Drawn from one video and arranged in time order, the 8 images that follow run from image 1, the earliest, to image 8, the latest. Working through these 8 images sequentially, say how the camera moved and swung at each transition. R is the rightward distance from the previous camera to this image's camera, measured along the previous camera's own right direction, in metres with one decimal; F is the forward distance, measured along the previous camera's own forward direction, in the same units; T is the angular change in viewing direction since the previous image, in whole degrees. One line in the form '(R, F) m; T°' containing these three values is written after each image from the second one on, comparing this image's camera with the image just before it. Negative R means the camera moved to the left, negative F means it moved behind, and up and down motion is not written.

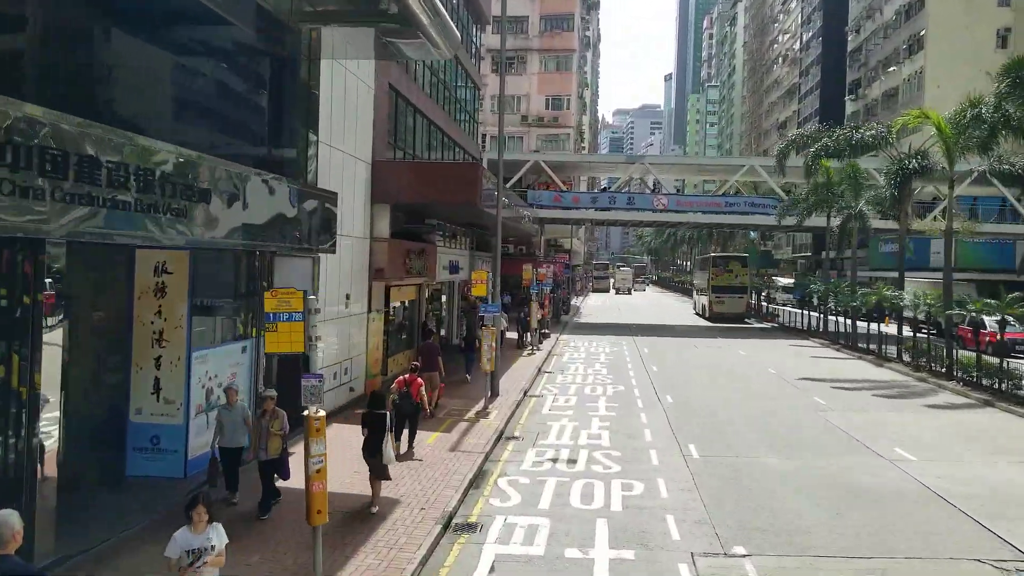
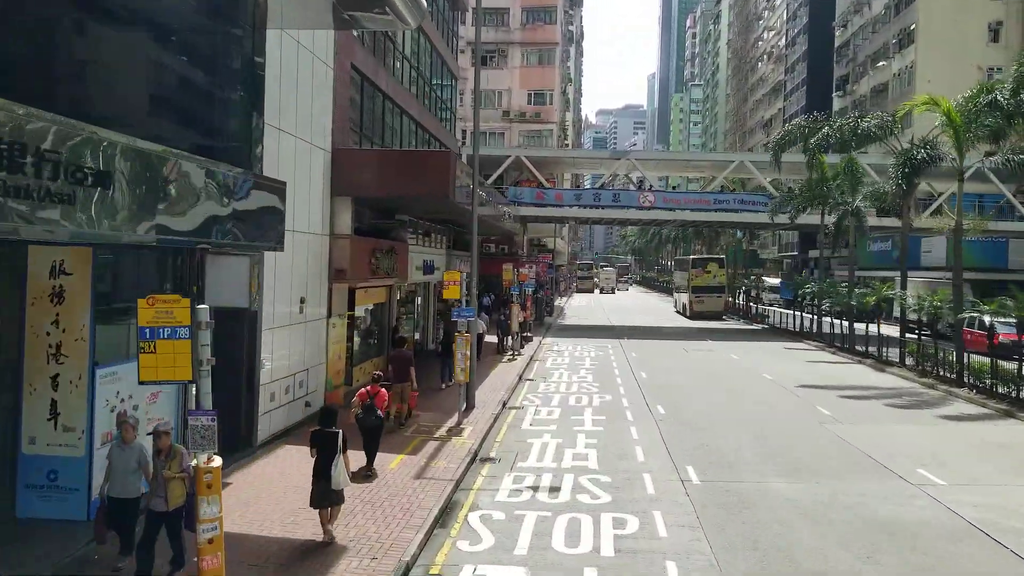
(+0.2, +1.7) m; +1°
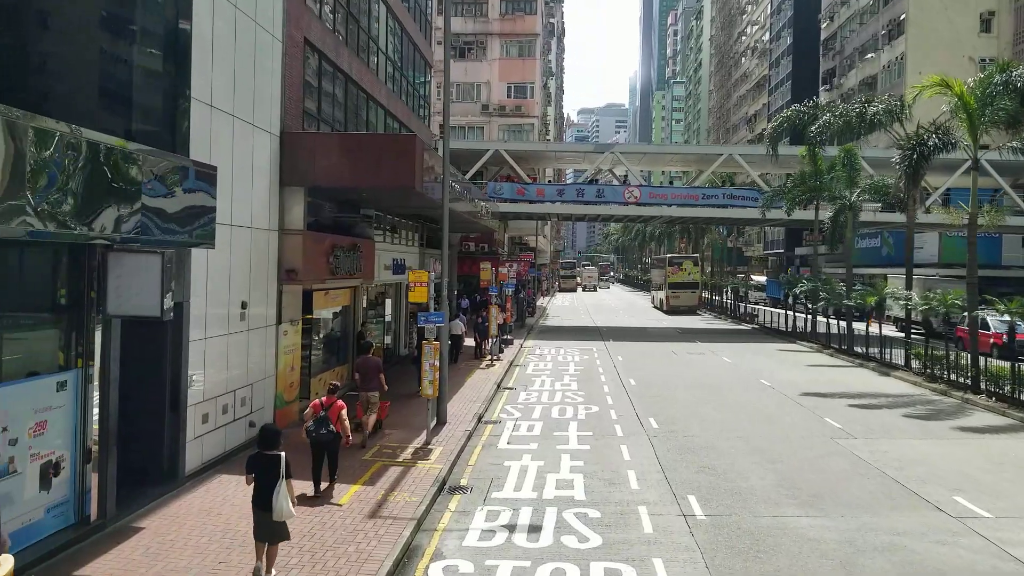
(+0.2, +1.7) m; +2°
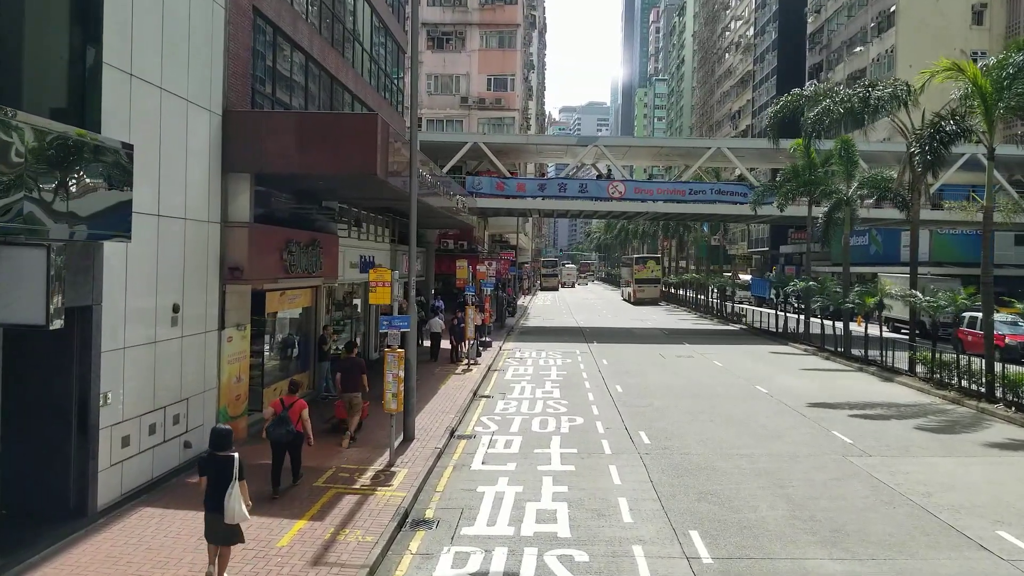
(+0.1, +1.6) m; +2°
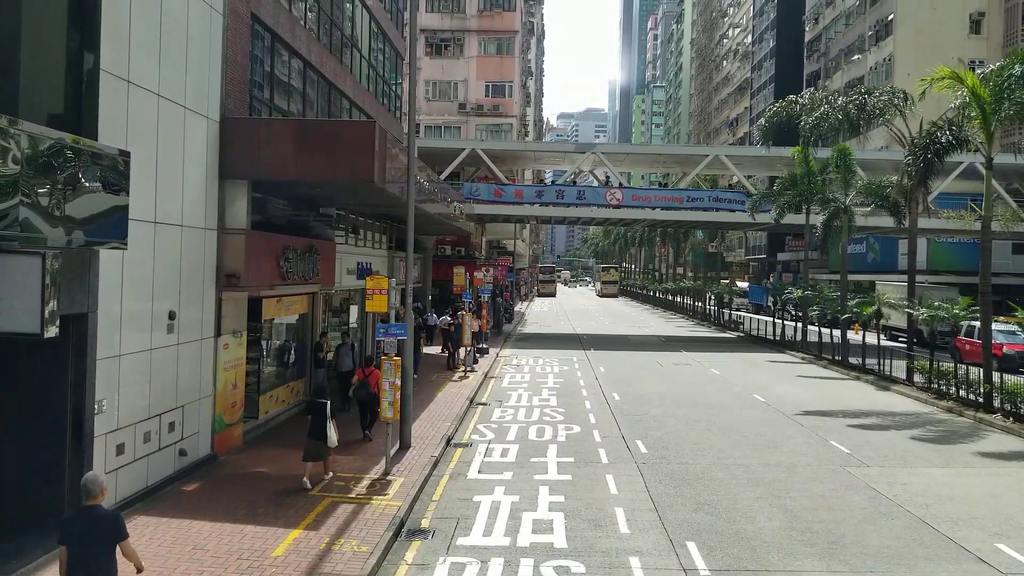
(0.0, 0.0) m; 0°
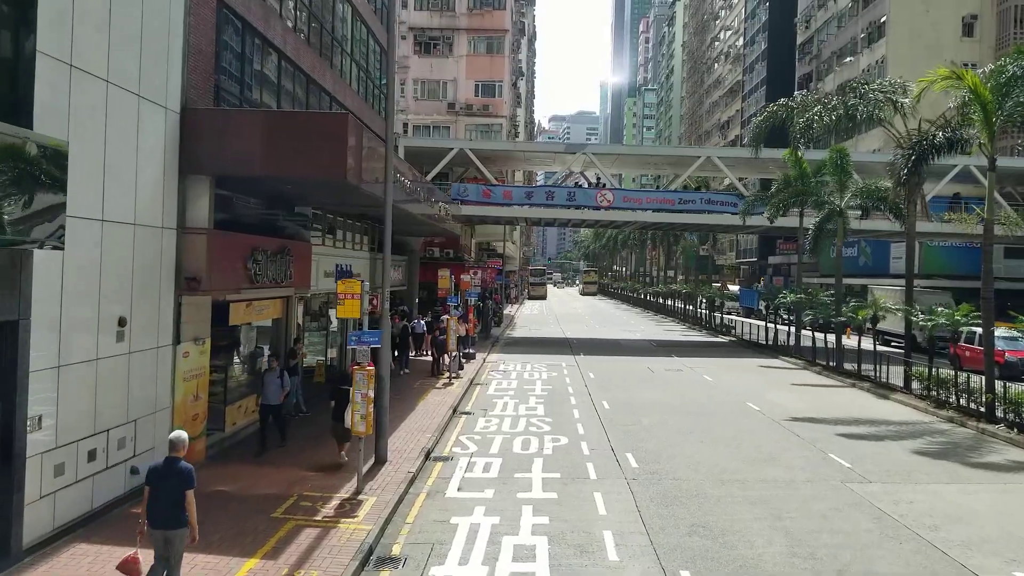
(+0.2, +0.8) m; +1°
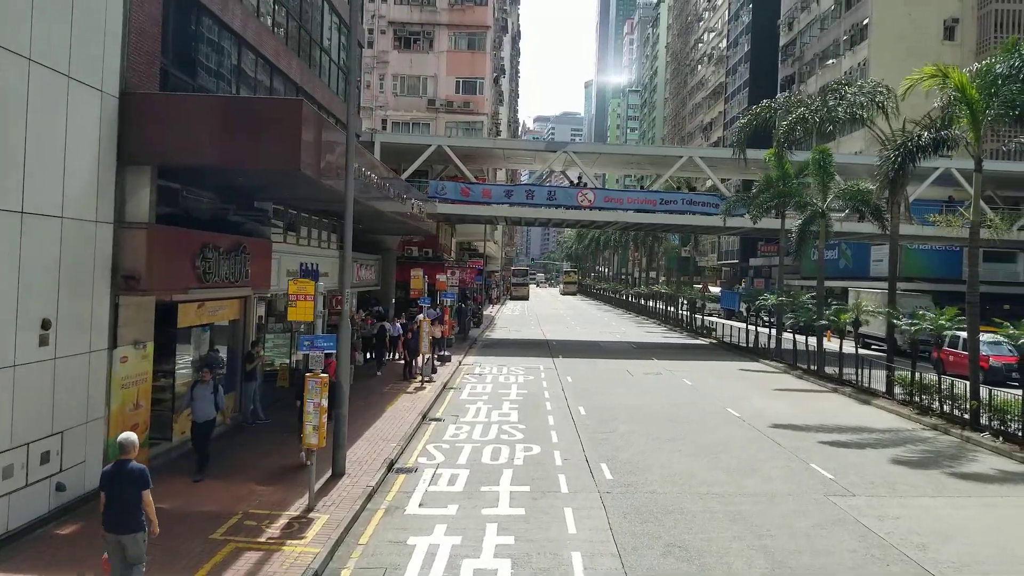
(+0.3, +0.7) m; +1°
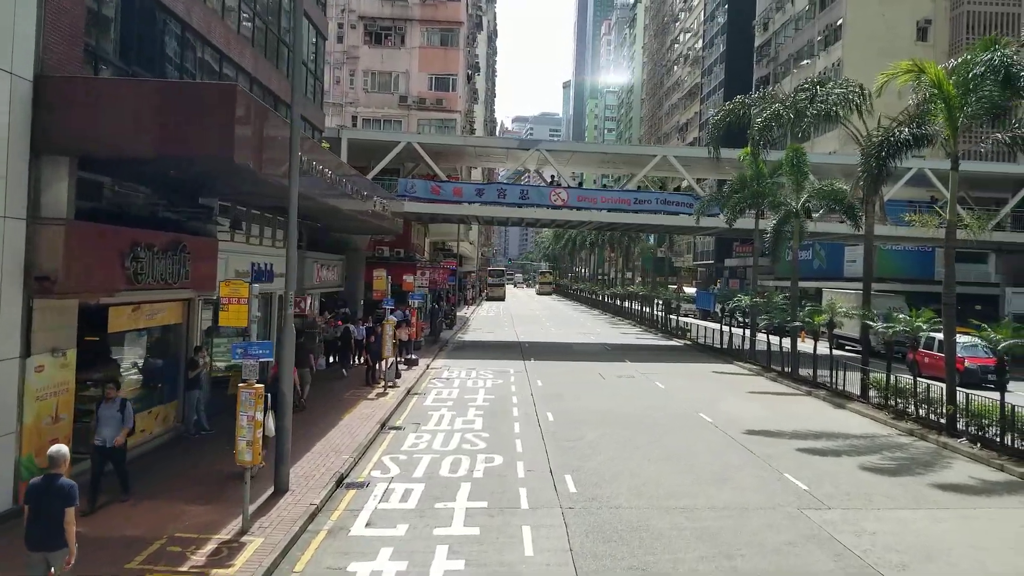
(+0.4, +0.7) m; +2°
